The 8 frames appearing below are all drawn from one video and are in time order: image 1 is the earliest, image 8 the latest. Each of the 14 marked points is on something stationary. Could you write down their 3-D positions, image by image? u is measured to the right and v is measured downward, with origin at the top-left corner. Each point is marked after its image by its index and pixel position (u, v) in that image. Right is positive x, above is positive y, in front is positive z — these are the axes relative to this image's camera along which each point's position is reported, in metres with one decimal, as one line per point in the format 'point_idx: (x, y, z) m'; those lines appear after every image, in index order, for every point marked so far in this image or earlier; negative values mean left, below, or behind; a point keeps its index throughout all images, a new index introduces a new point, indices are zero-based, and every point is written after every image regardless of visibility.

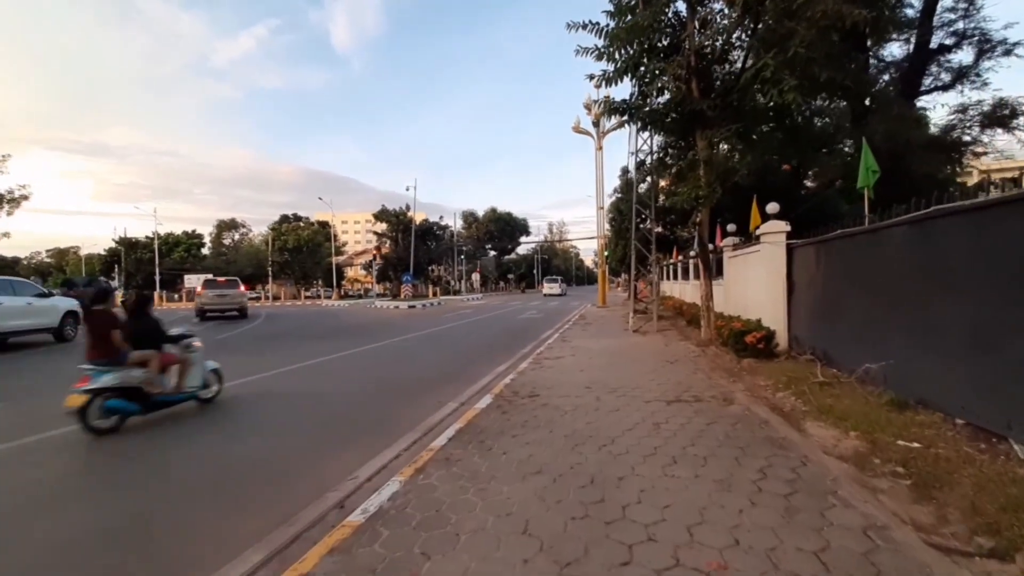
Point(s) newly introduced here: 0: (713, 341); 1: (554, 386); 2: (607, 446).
0: (+6.7, -1.8, +12.0) m
1: (+1.0, -2.2, +8.4) m
2: (+1.3, -2.2, +5.2) m
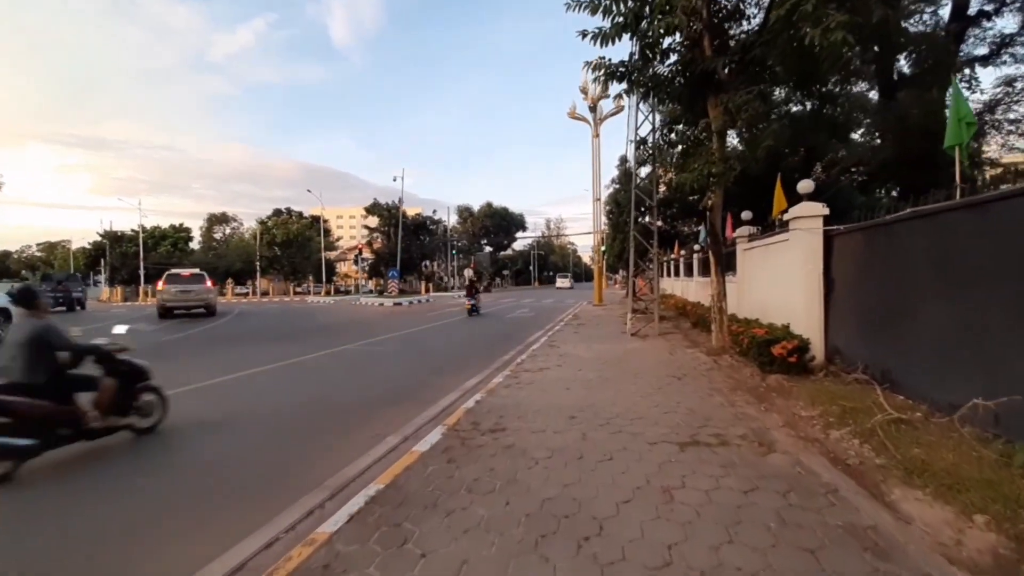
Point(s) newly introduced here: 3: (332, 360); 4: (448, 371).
0: (+6.0, -1.7, +10.0) m
1: (+0.3, -2.2, +6.4) m
2: (+0.7, -2.2, +3.2) m
3: (-6.2, -2.5, +12.8) m
4: (-1.8, -2.4, +10.7) m
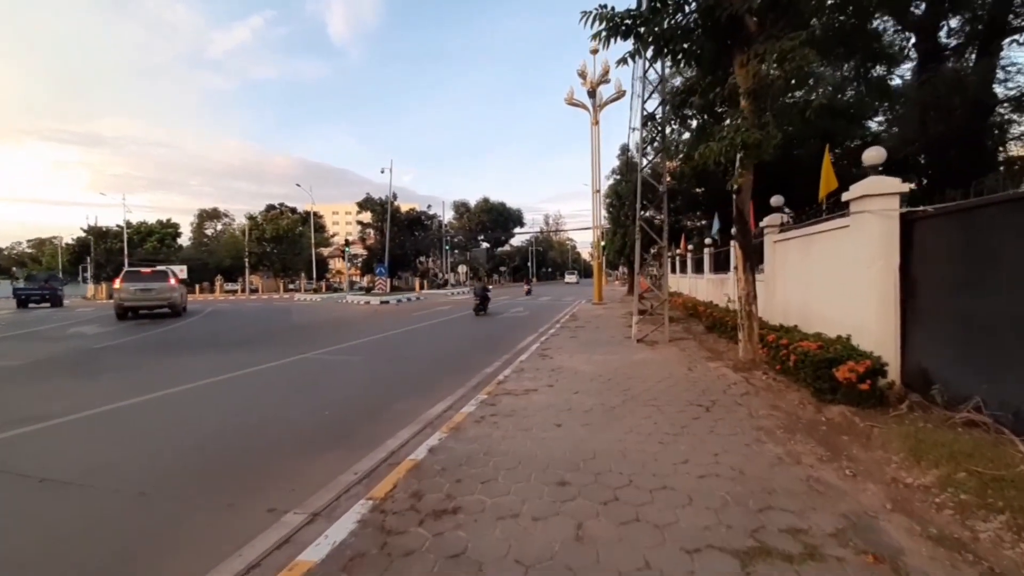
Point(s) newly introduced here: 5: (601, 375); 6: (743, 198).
0: (+5.5, -1.7, +8.0) m
1: (-0.1, -2.2, +4.4) m
2: (+0.3, -2.3, +1.2) m
3: (-6.7, -2.5, +10.8) m
4: (-2.3, -2.4, +8.7) m
5: (+2.0, -2.0, +8.4) m
6: (+5.6, +2.2, +8.8) m
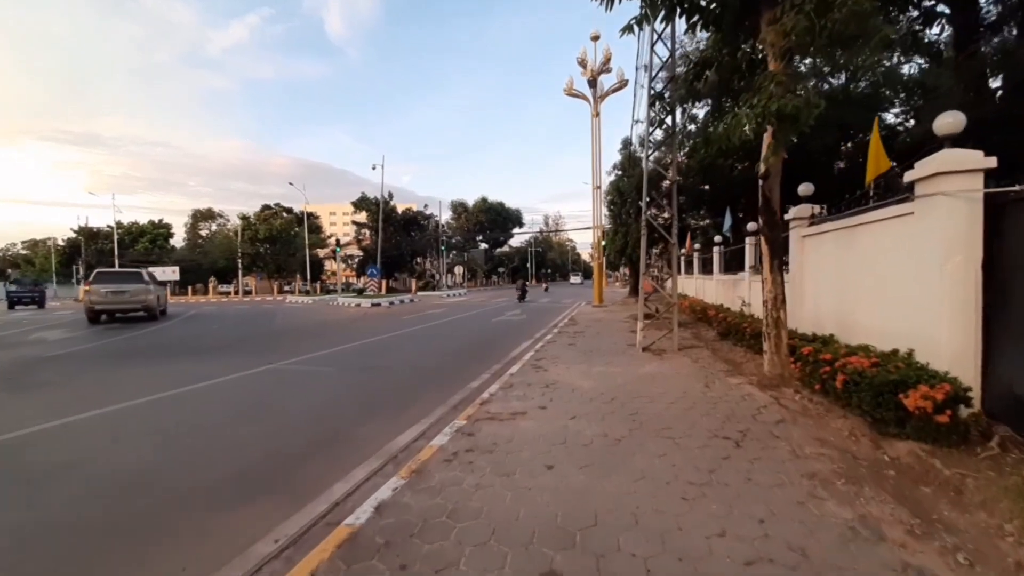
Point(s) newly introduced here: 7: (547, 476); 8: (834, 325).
0: (+5.3, -1.8, +6.8) m
1: (-0.4, -2.3, +3.1) m
2: (0.0, -2.3, 0.0) m
3: (-6.9, -2.6, +9.5) m
4: (-2.5, -2.5, +7.4) m
5: (+1.8, -2.1, +7.2) m
6: (+5.4, +2.2, +7.6) m
7: (+0.4, -2.2, +4.3) m
8: (+6.5, -0.8, +7.5) m
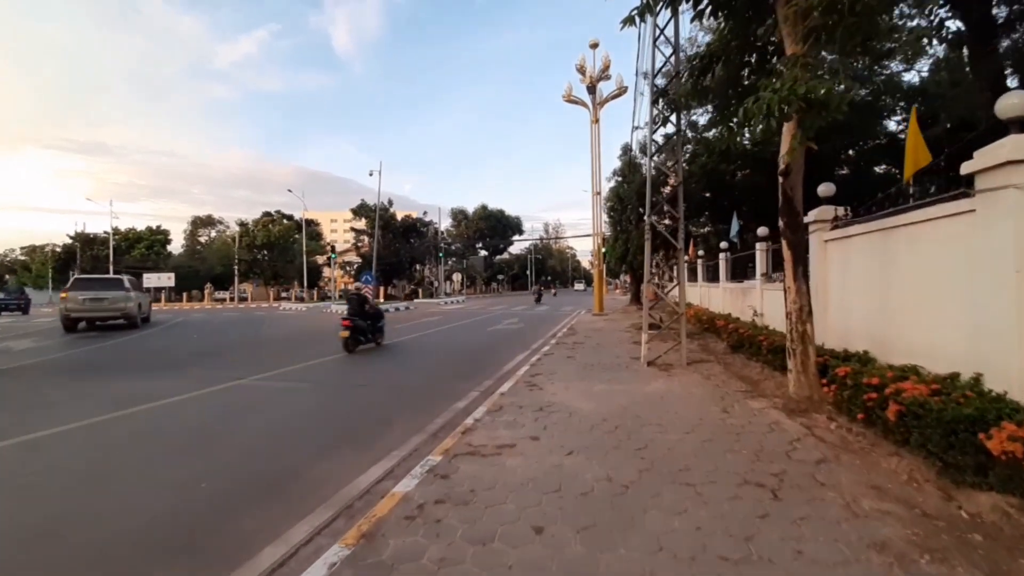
0: (+5.1, -2.0, +5.8) m
1: (-0.6, -2.3, +2.1) m
2: (-0.2, -2.4, -1.0) m
3: (-7.2, -2.8, +8.6) m
4: (-2.8, -2.6, +6.4) m
5: (+1.6, -2.2, +6.2) m
6: (+5.2, +2.0, +6.7) m
7: (+0.2, -2.3, +3.3) m
8: (+6.3, -0.9, +6.5) m
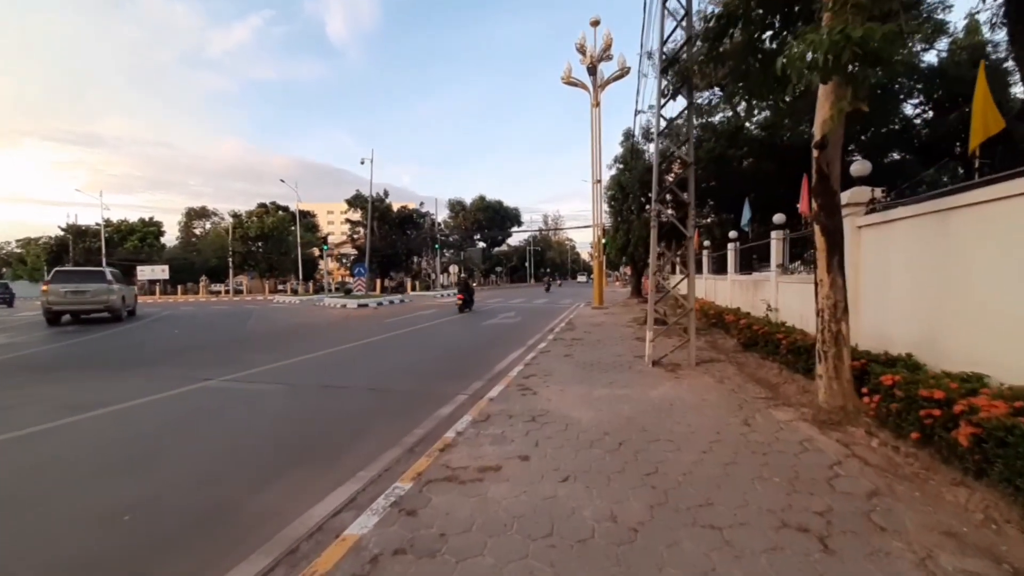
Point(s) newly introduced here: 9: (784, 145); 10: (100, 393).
0: (+4.9, -1.9, +5.0) m
1: (-0.8, -2.3, +1.3) m
2: (-0.4, -2.4, -1.8) m
3: (-7.3, -2.6, +7.7) m
4: (-2.9, -2.5, +5.6) m
5: (+1.4, -2.1, +5.4) m
6: (+5.0, +2.1, +5.8) m
7: (0.0, -2.3, +2.5) m
8: (+6.1, -0.8, +5.7) m
9: (+14.1, +7.2, +19.4) m
10: (-10.0, -2.6, +8.9) m
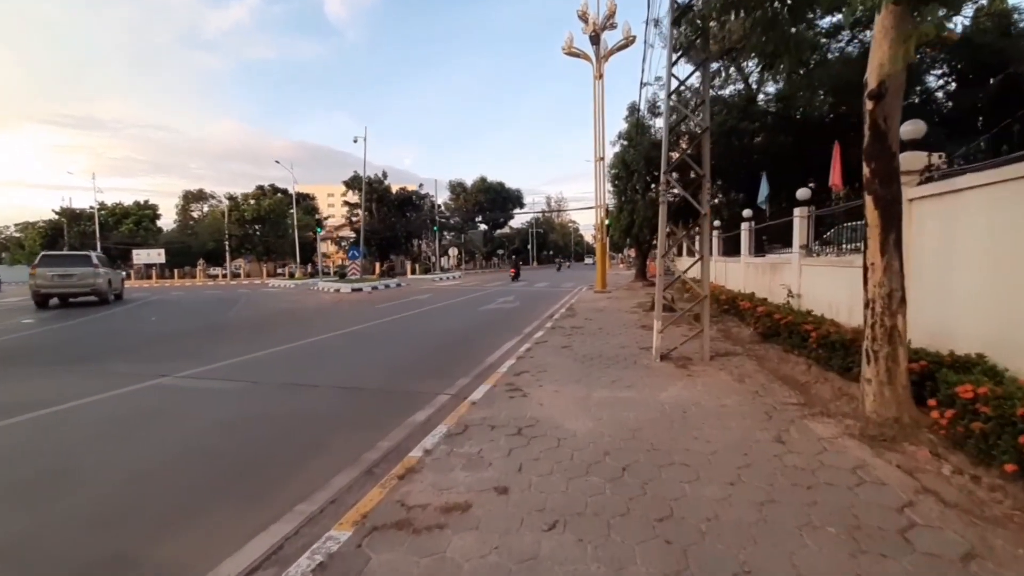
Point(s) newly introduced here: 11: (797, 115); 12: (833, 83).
0: (+4.6, -1.7, +4.0) m
1: (-1.1, -2.4, +0.4) m
2: (-0.7, -2.6, -2.8) m
3: (-7.6, -2.4, +6.8) m
4: (-3.2, -2.4, +4.7) m
5: (+1.1, -2.0, +4.4) m
6: (+4.7, +2.3, +4.6) m
7: (-0.3, -2.3, +1.5) m
8: (+5.9, -0.6, +4.6) m
9: (+13.9, +8.0, +17.8) m
10: (-10.2, -2.3, +8.0) m
11: (+13.6, +8.3, +17.6) m
12: (+13.9, +8.9, +16.0) m
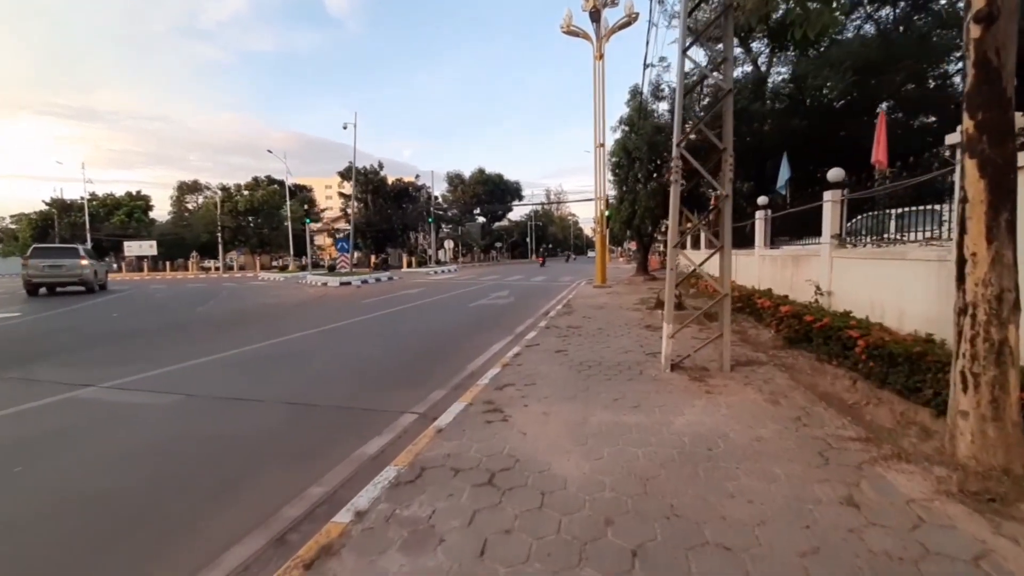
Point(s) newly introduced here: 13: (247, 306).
0: (+4.3, -1.7, +2.7) m
1: (-1.4, -2.4, -0.9) m
2: (-1.0, -2.7, -4.0) m
3: (-7.9, -2.3, +5.6) m
4: (-3.5, -2.4, +3.4) m
5: (+0.8, -2.0, +3.1) m
6: (+4.4, +2.3, +3.3) m
7: (-0.6, -2.3, +0.3) m
8: (+5.6, -0.6, +3.3) m
9: (+13.6, +8.2, +16.4) m
10: (-10.5, -2.2, +6.8) m
11: (+13.3, +8.5, +16.1) m
12: (+13.6, +9.1, +14.6) m
13: (-14.4, -1.0, +19.6) m
